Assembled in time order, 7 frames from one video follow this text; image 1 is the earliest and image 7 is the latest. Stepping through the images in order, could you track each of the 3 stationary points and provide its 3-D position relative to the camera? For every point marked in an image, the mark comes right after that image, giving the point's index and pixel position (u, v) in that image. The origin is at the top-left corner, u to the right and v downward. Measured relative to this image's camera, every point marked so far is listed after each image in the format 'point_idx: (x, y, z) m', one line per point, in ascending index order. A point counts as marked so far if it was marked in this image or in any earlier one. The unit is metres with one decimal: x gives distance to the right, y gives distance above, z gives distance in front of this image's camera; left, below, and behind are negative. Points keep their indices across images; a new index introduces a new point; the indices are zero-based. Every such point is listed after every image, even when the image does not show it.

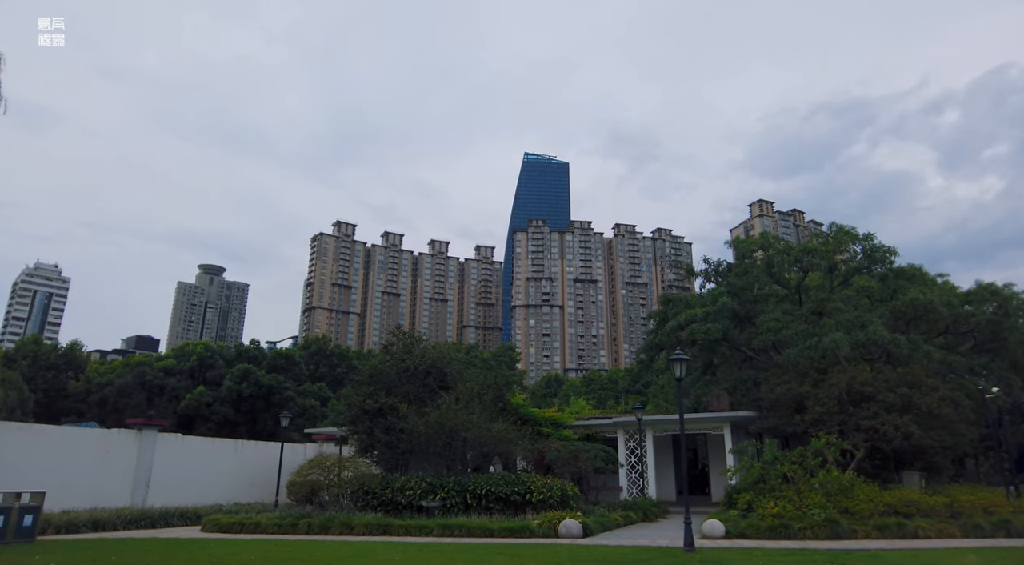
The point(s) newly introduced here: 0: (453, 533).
0: (-1.3, -5.2, +13.9) m
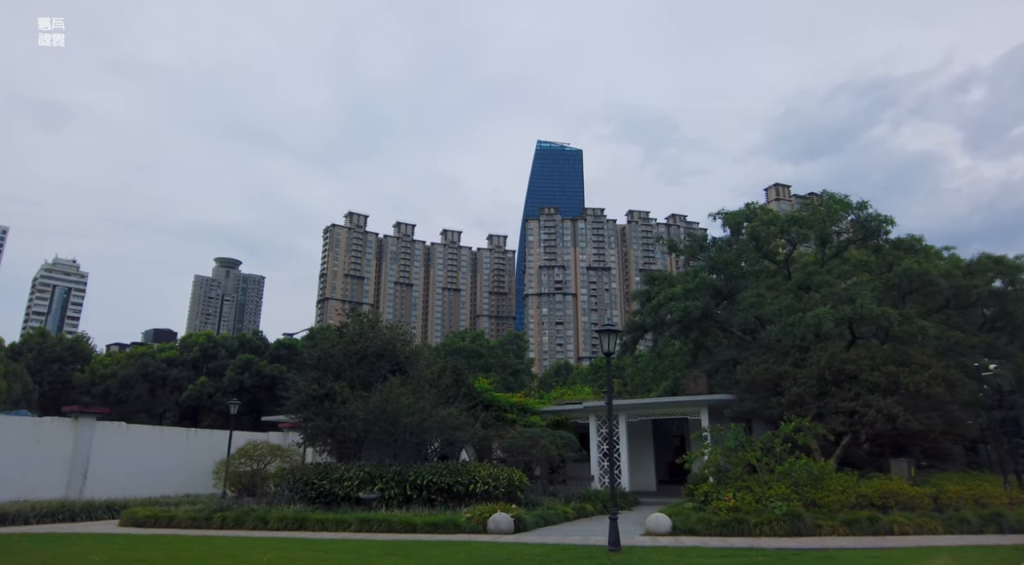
0: (-2.6, -4.6, +12.5) m
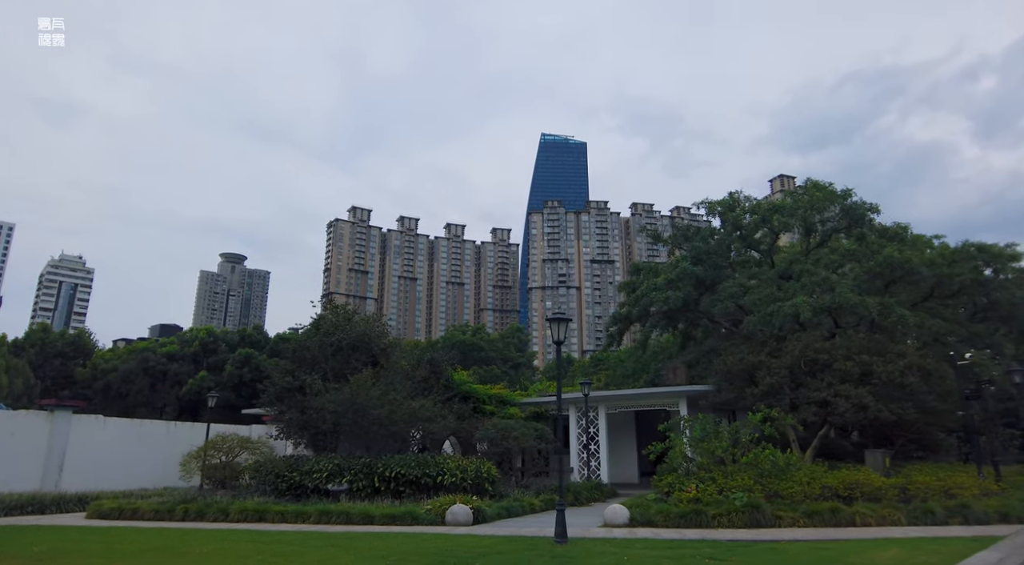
0: (-3.4, -4.4, +12.4) m
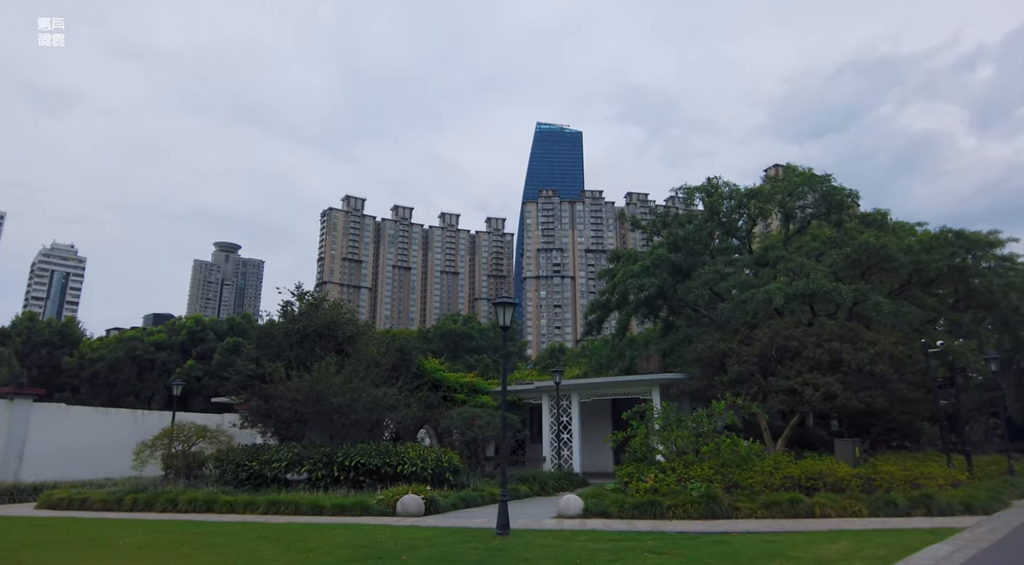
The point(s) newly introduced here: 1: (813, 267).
0: (-4.2, -4.2, +12.1) m
1: (+8.3, +0.4, +18.3) m
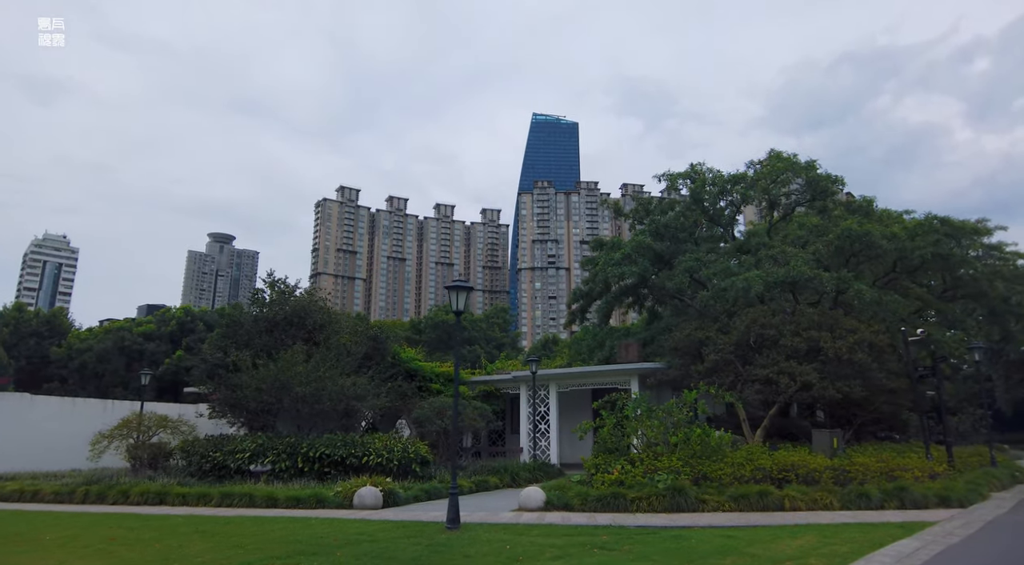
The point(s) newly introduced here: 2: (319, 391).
0: (-4.9, -3.9, +11.6) m
1: (+7.6, +0.8, +17.9) m
2: (-4.5, -2.5, +15.5) m
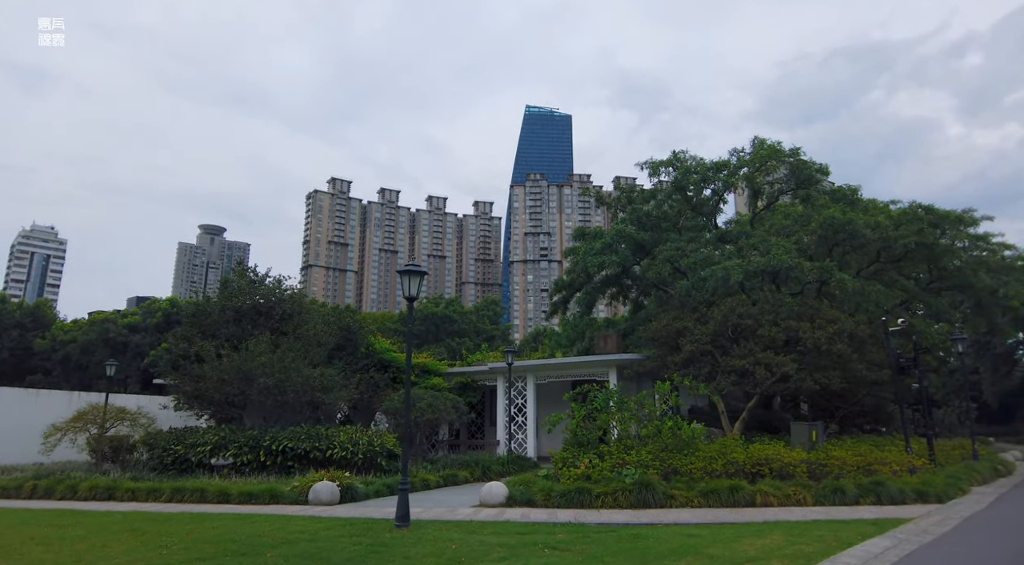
0: (-5.5, -3.6, +11.1) m
1: (+7.0, +1.0, +17.4) m
2: (-5.1, -2.3, +15.0) m
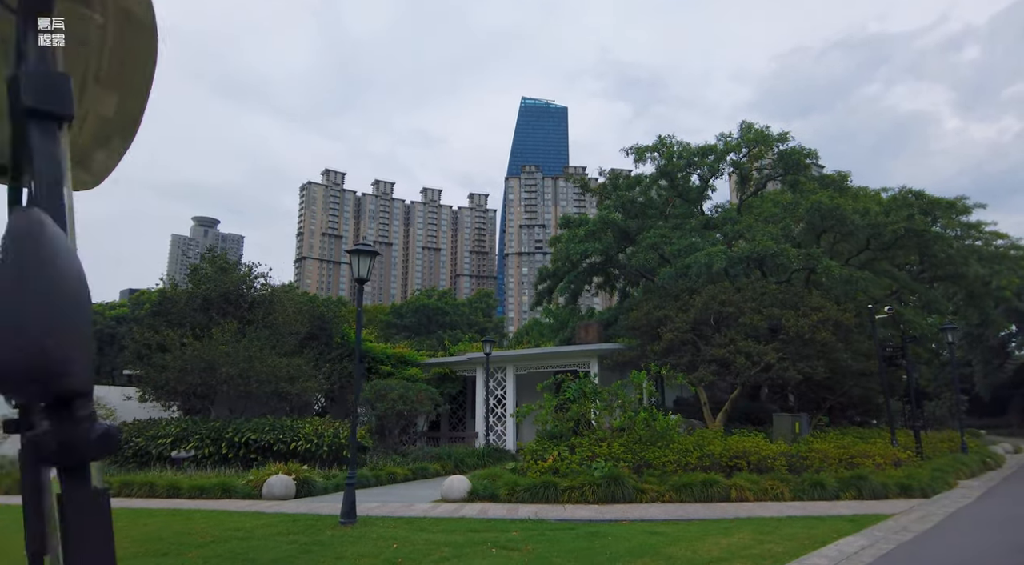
0: (-6.0, -3.4, +10.6) m
1: (+6.4, +1.4, +16.9) m
2: (-5.7, -2.0, +14.4) m
